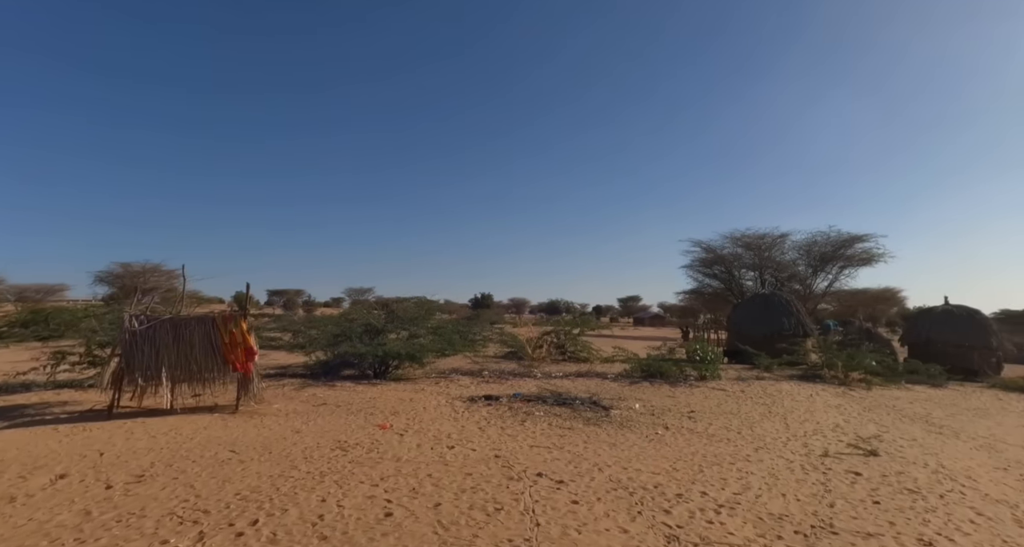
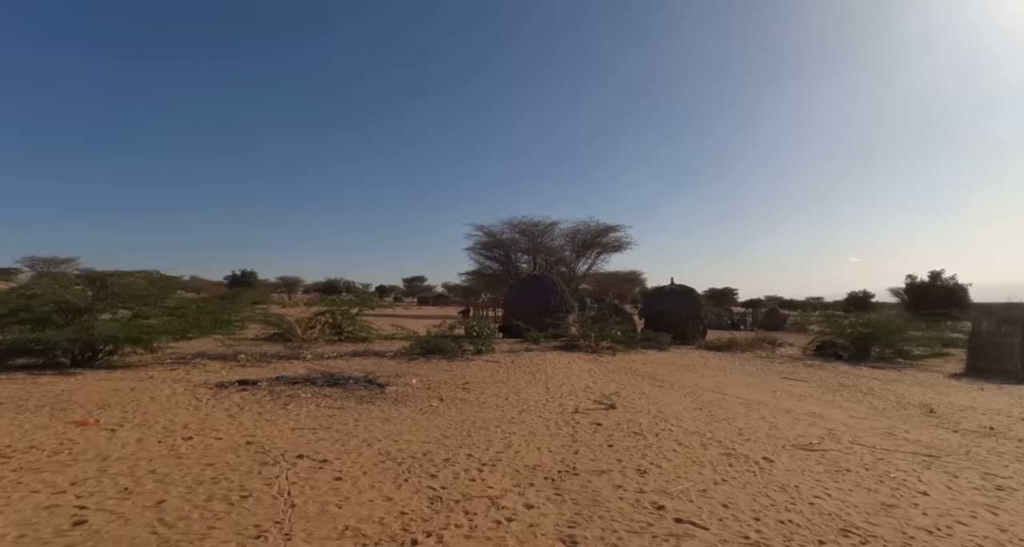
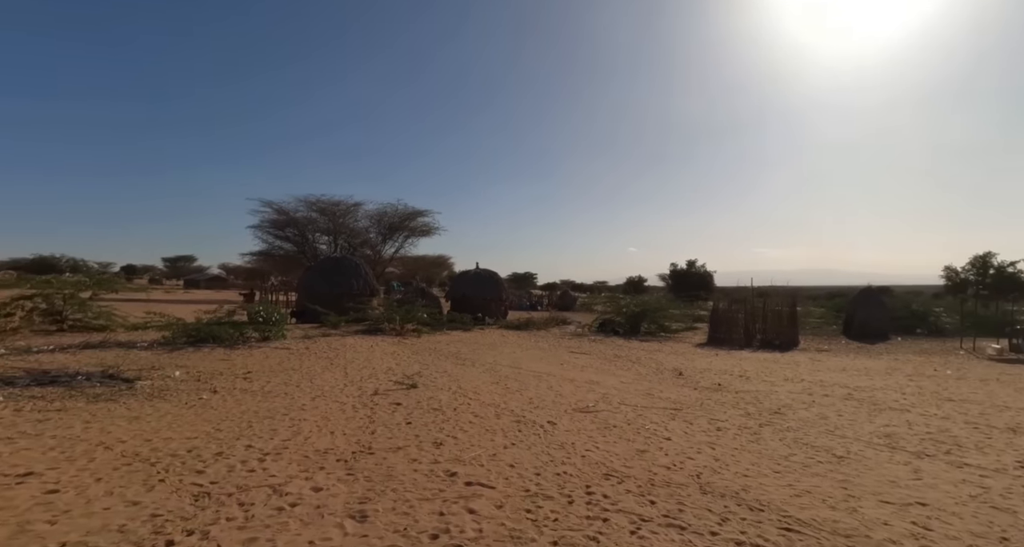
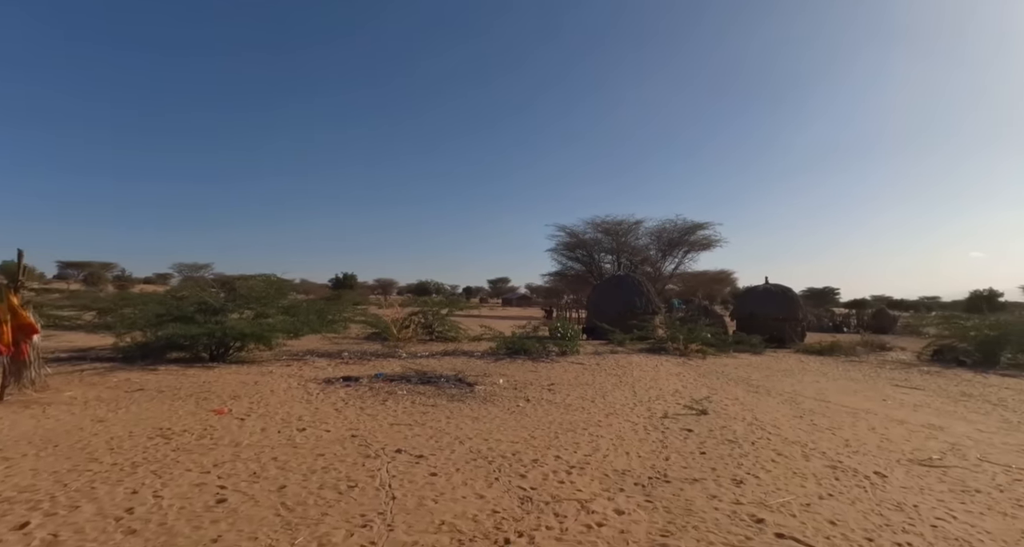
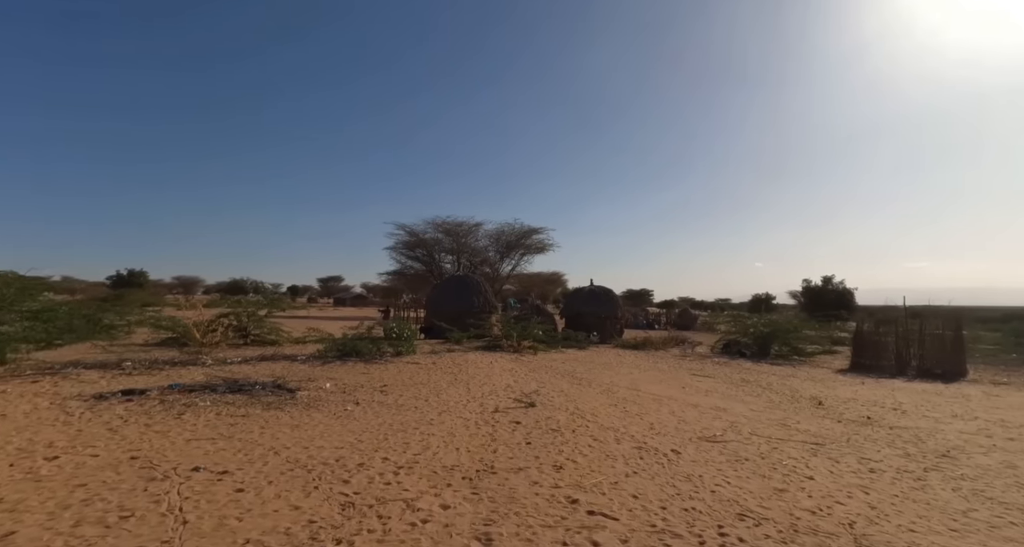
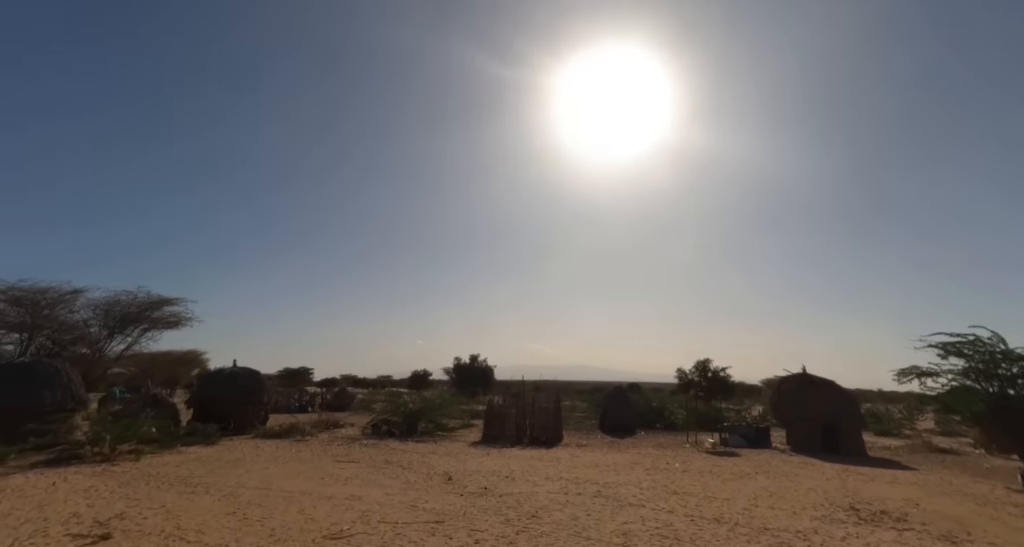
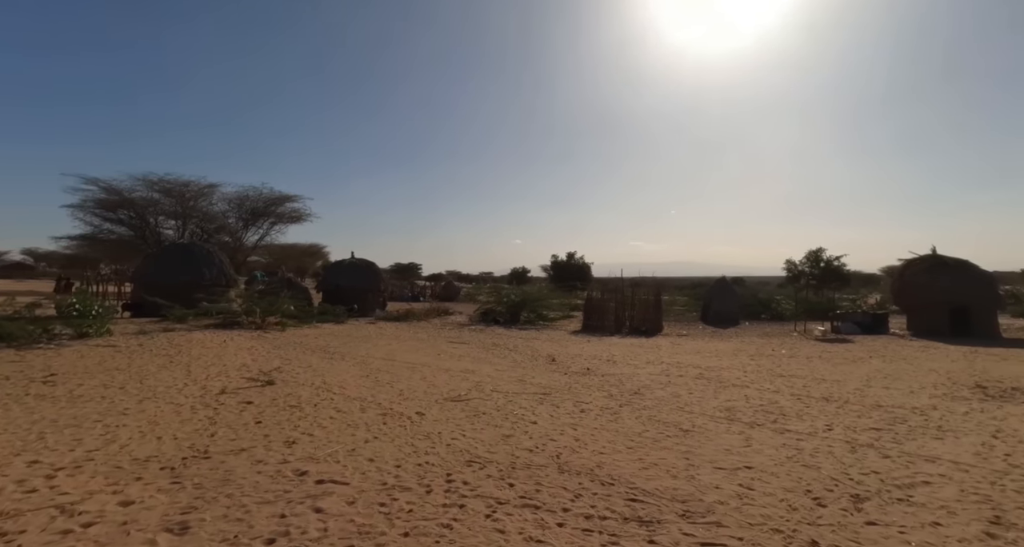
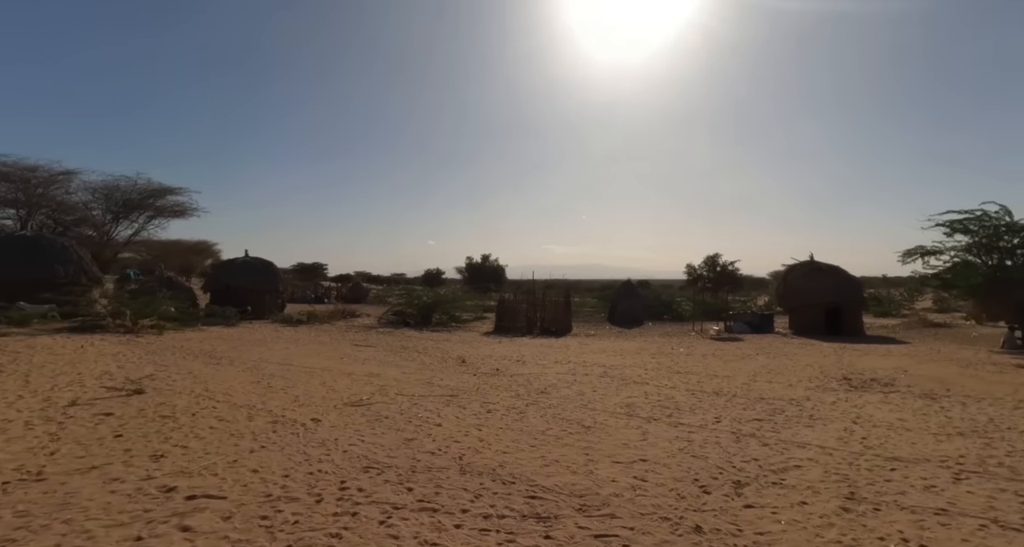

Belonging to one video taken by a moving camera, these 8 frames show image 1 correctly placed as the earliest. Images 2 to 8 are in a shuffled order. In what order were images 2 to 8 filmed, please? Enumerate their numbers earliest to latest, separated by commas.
4, 2, 5, 3, 7, 8, 6
